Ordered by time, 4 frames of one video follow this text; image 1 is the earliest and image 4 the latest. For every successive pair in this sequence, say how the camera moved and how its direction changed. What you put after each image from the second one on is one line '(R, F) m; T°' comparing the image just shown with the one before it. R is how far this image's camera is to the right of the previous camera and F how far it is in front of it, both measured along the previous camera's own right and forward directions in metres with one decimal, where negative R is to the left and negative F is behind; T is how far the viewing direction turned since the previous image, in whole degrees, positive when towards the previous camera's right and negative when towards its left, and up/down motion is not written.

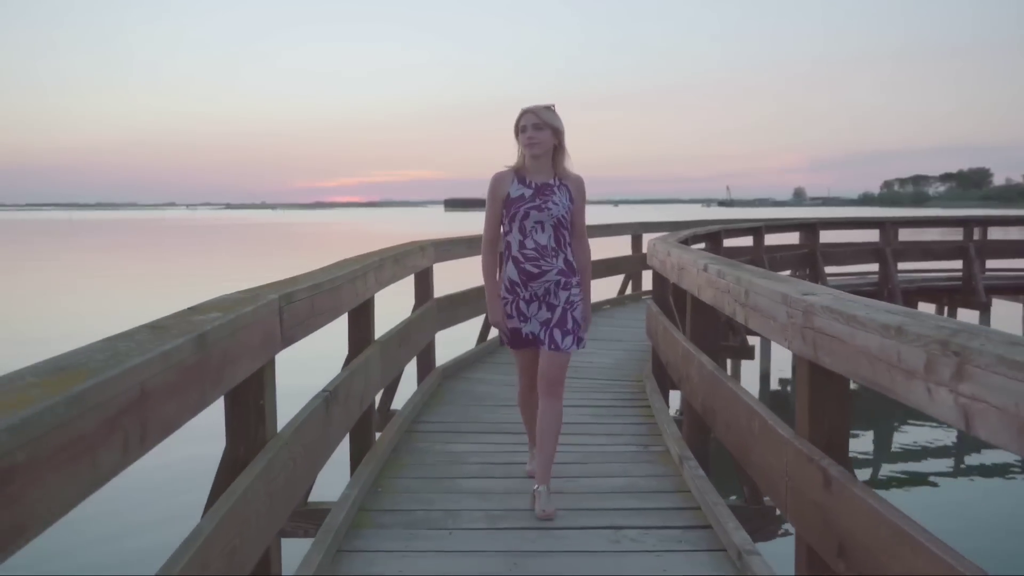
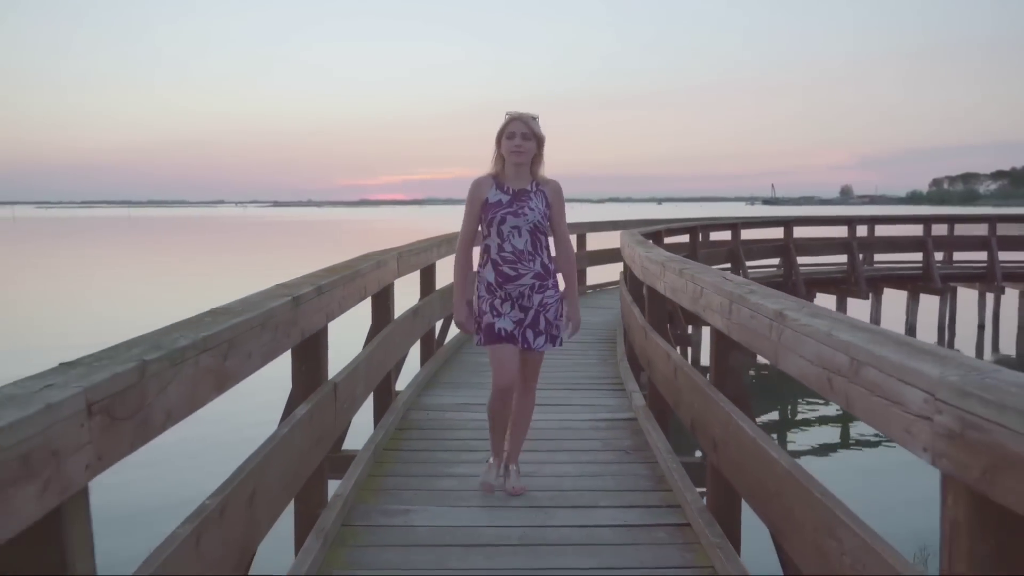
(+0.3, -2.1) m; -3°
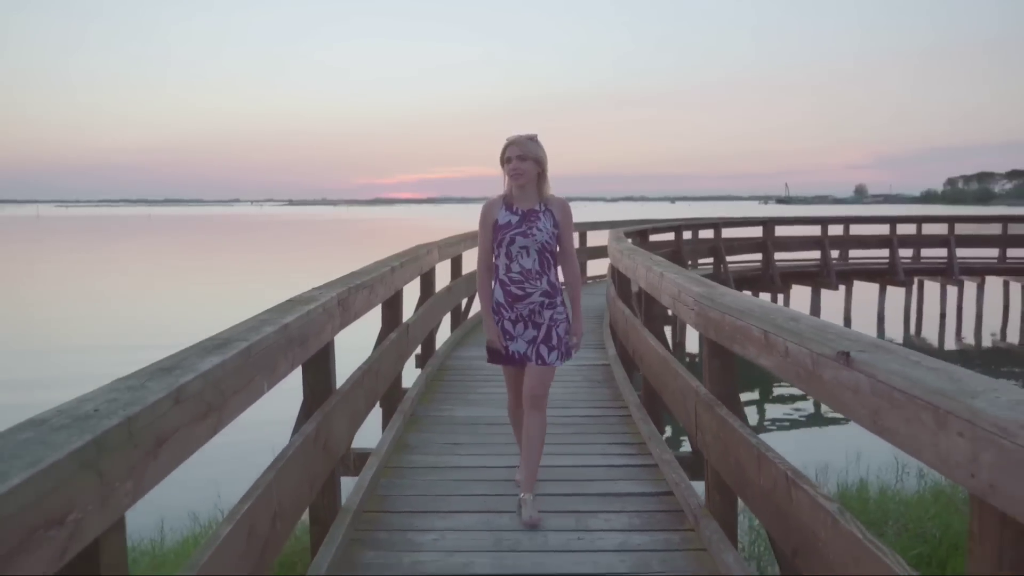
(0.0, -1.6) m; -1°
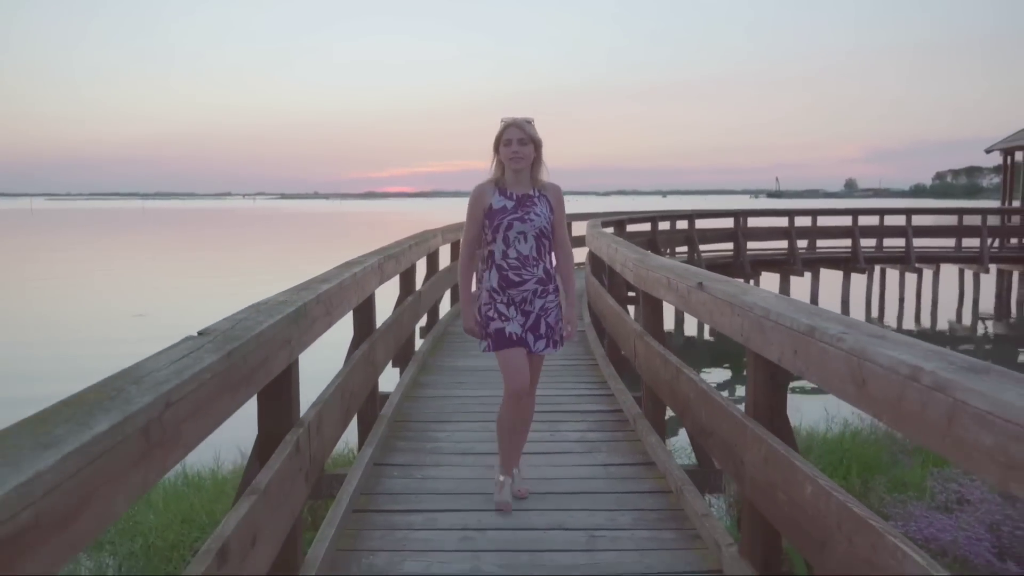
(0.0, -1.1) m; +1°
